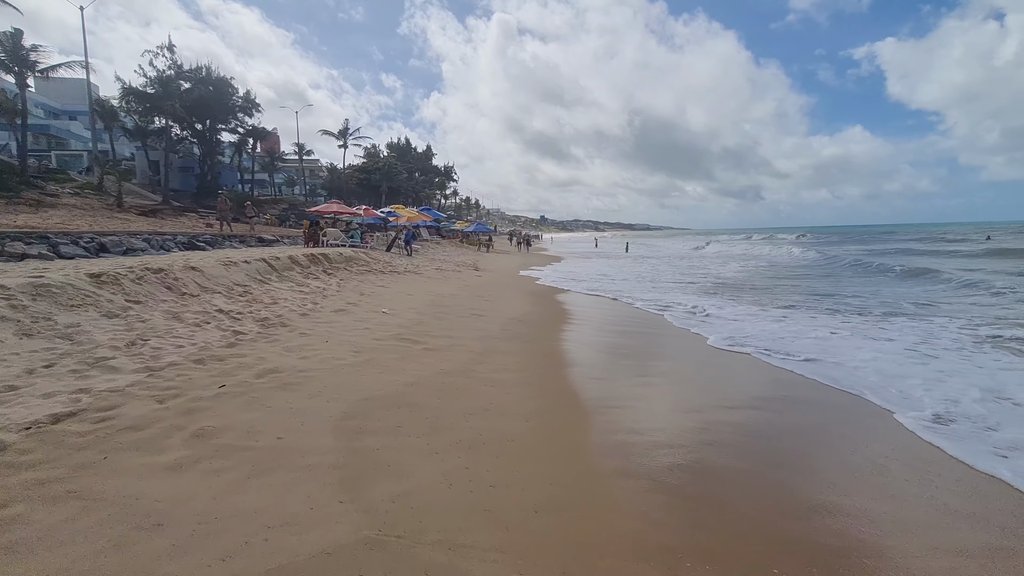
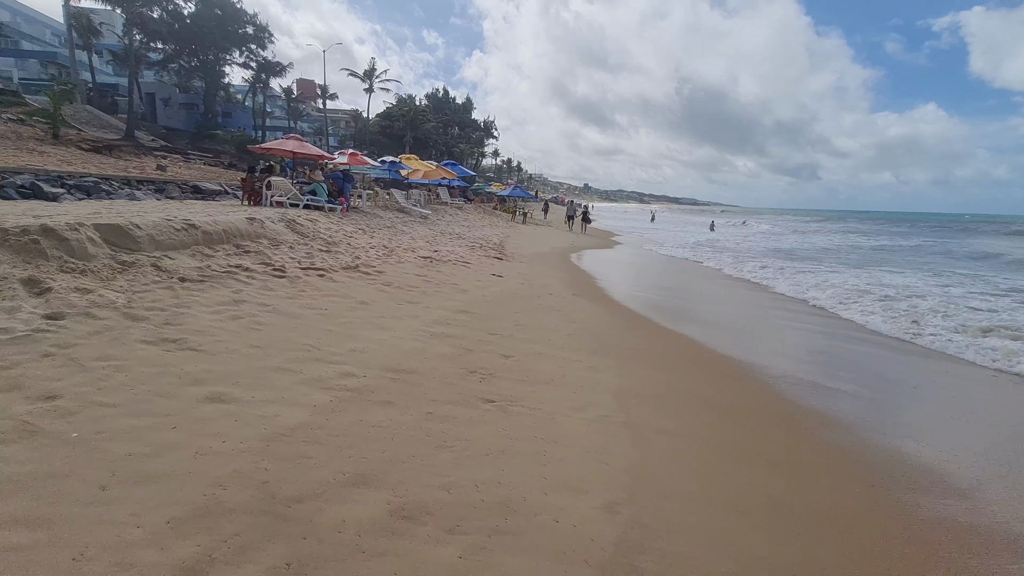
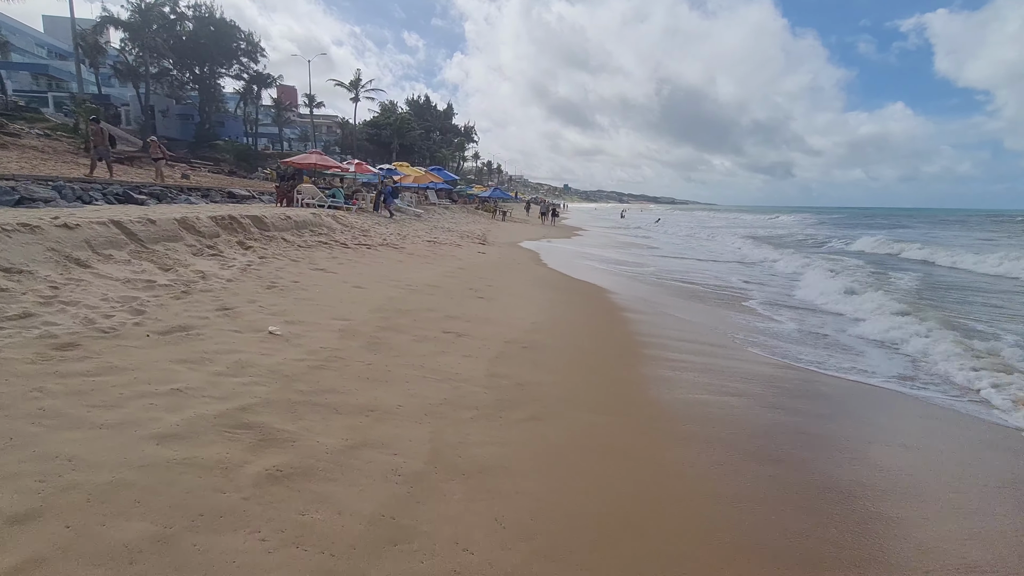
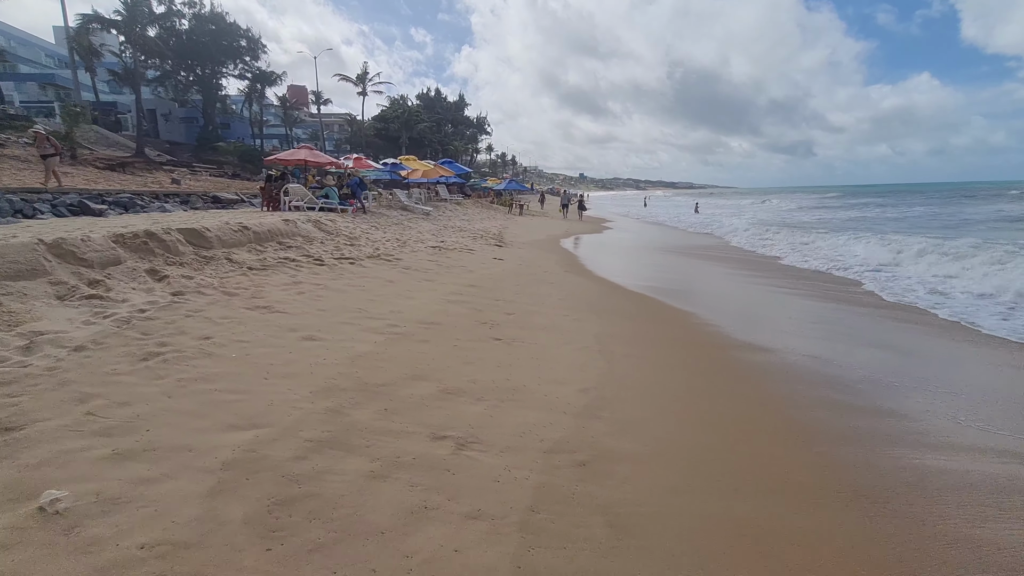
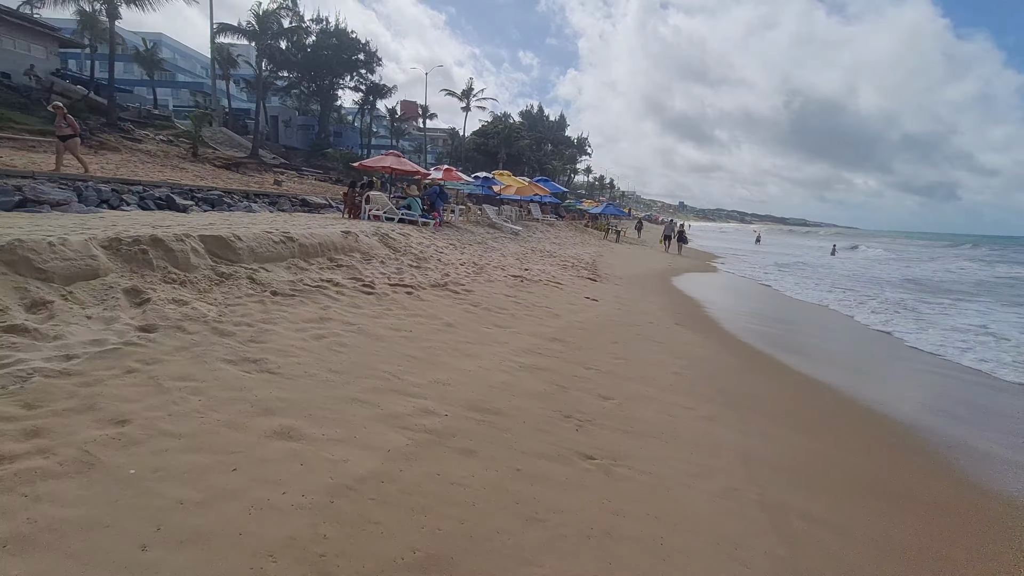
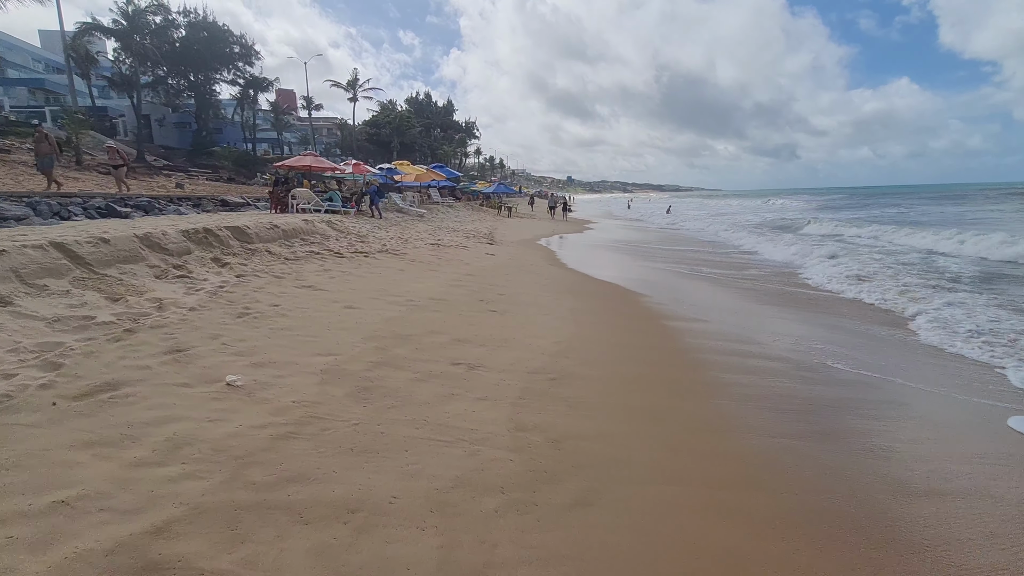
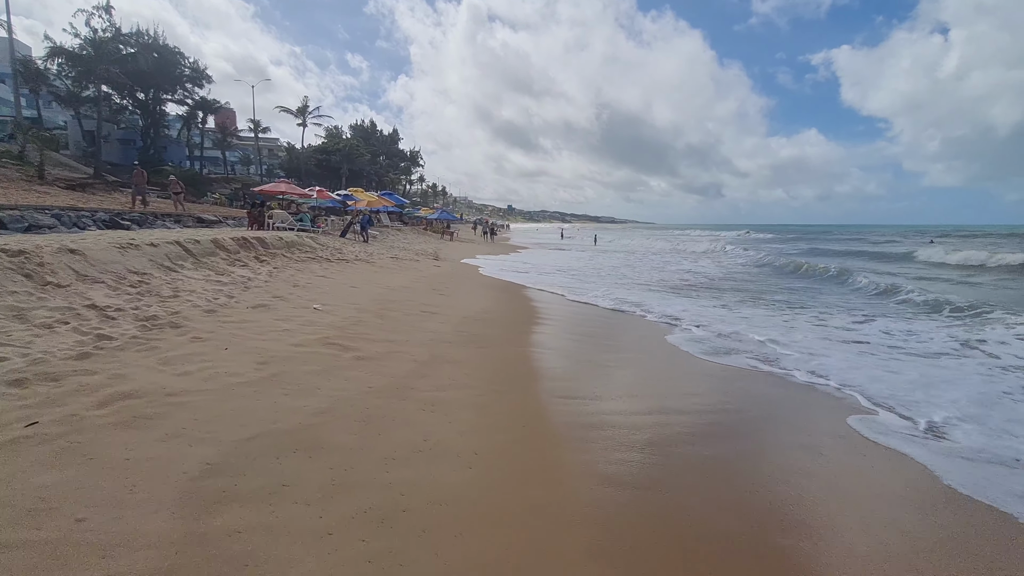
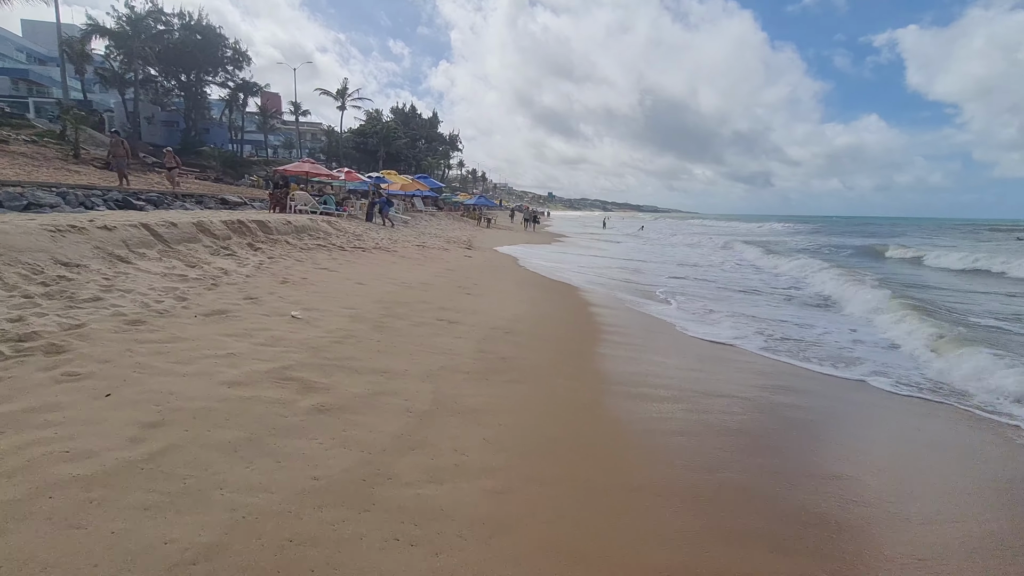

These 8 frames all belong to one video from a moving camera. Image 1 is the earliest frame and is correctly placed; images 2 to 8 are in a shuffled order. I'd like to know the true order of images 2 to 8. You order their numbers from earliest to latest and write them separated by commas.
7, 8, 3, 6, 4, 2, 5
